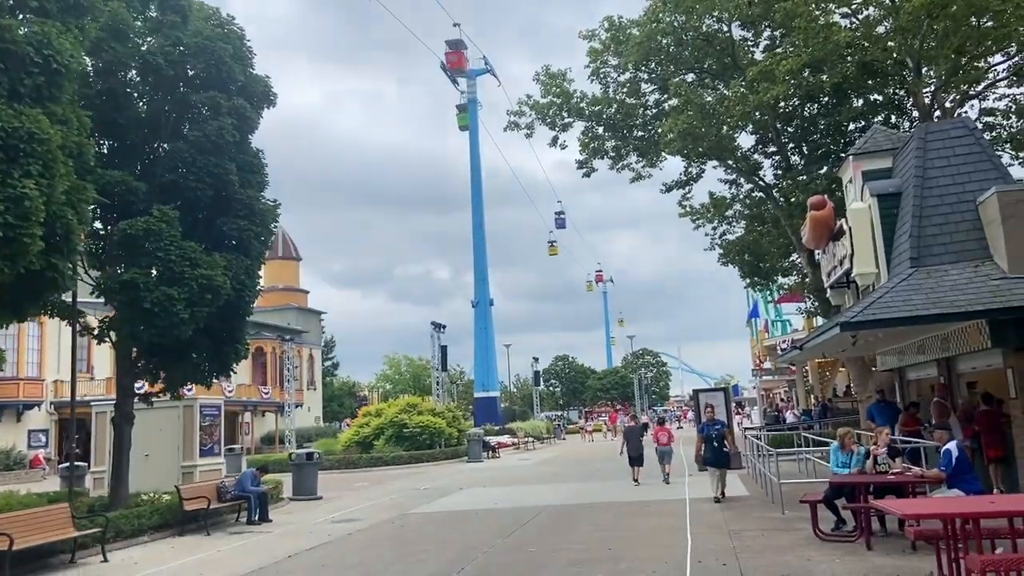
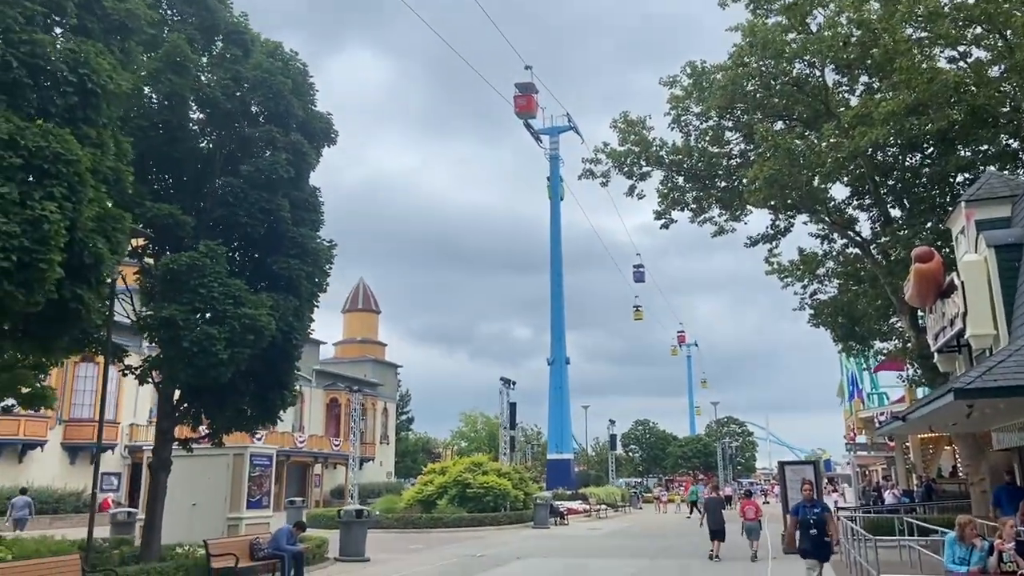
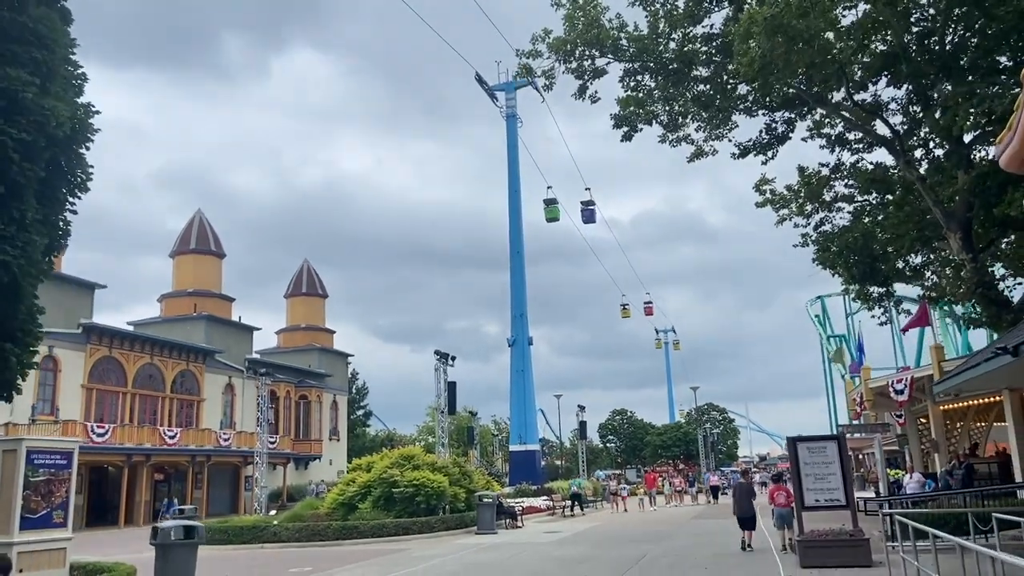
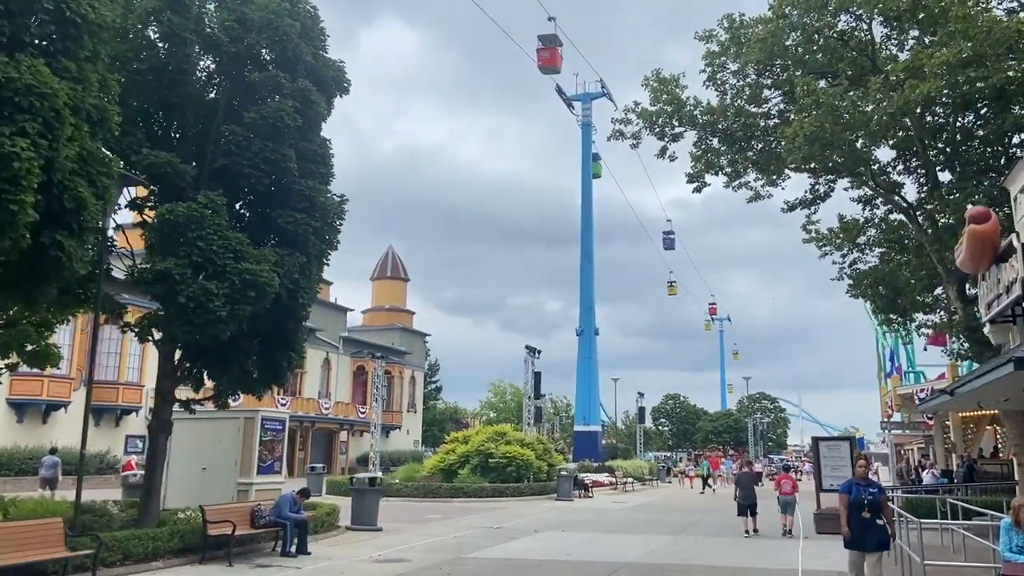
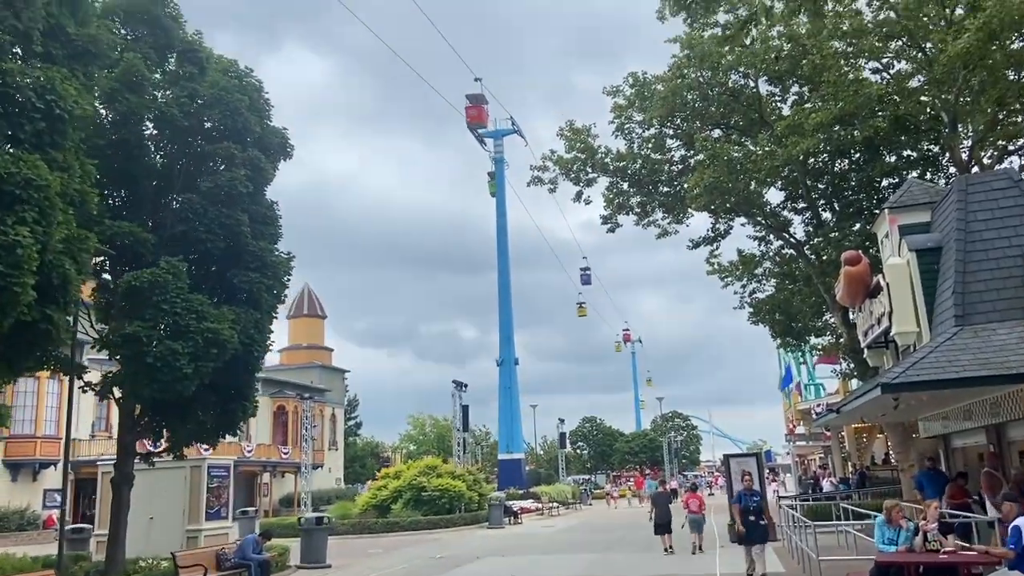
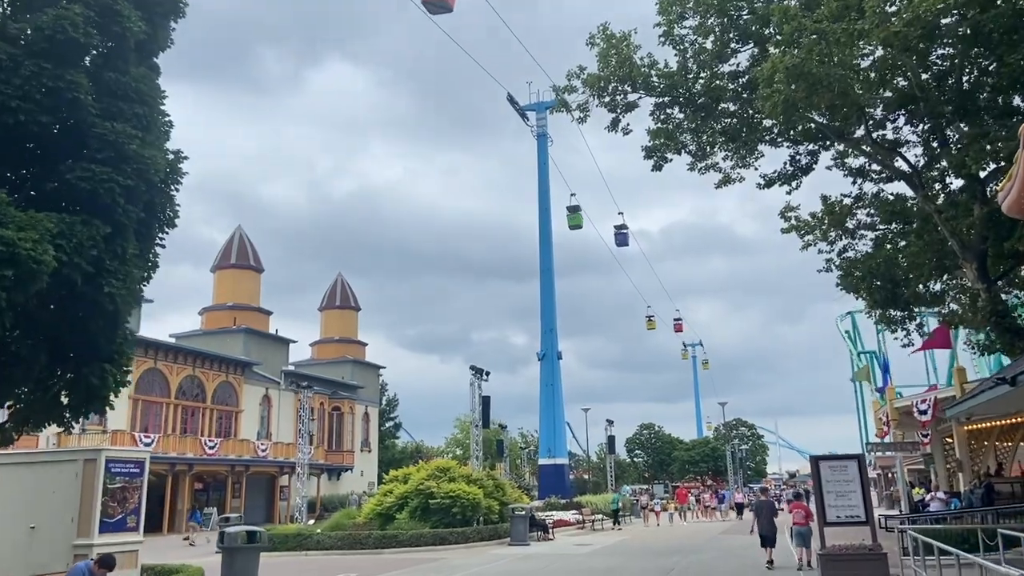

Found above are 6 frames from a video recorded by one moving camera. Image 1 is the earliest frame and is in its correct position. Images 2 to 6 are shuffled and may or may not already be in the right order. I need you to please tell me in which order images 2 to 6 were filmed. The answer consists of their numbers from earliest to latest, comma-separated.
5, 2, 4, 6, 3
